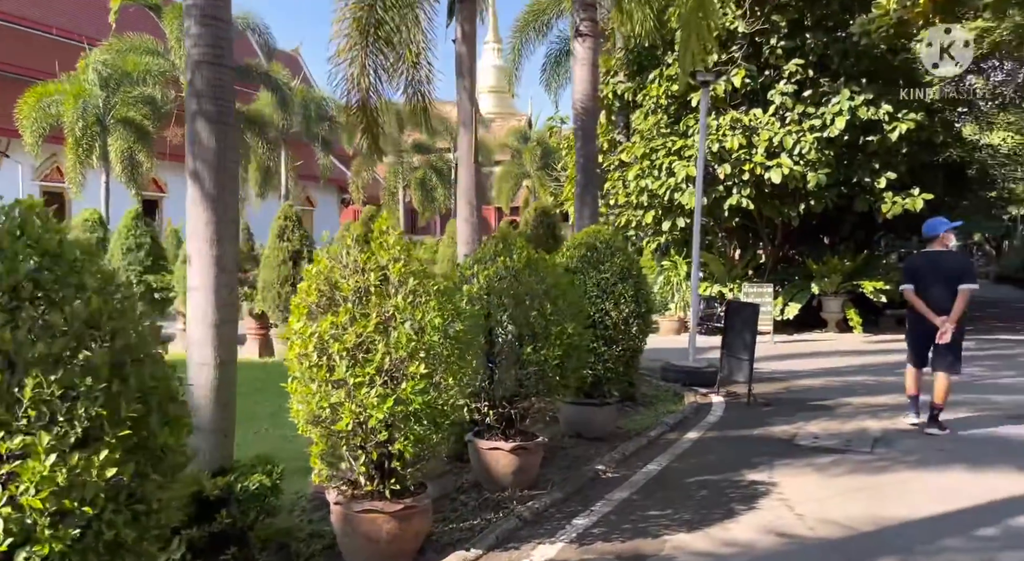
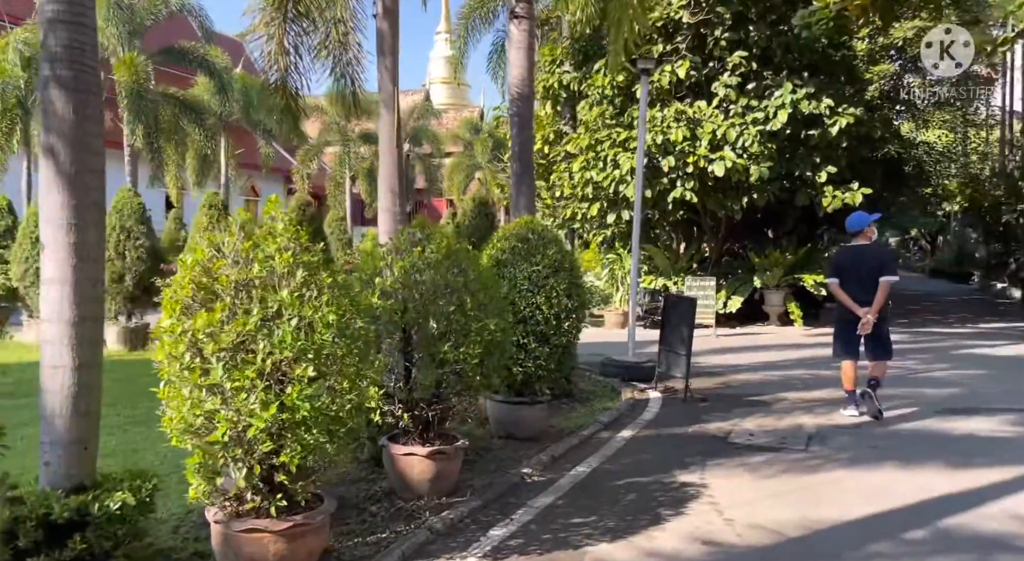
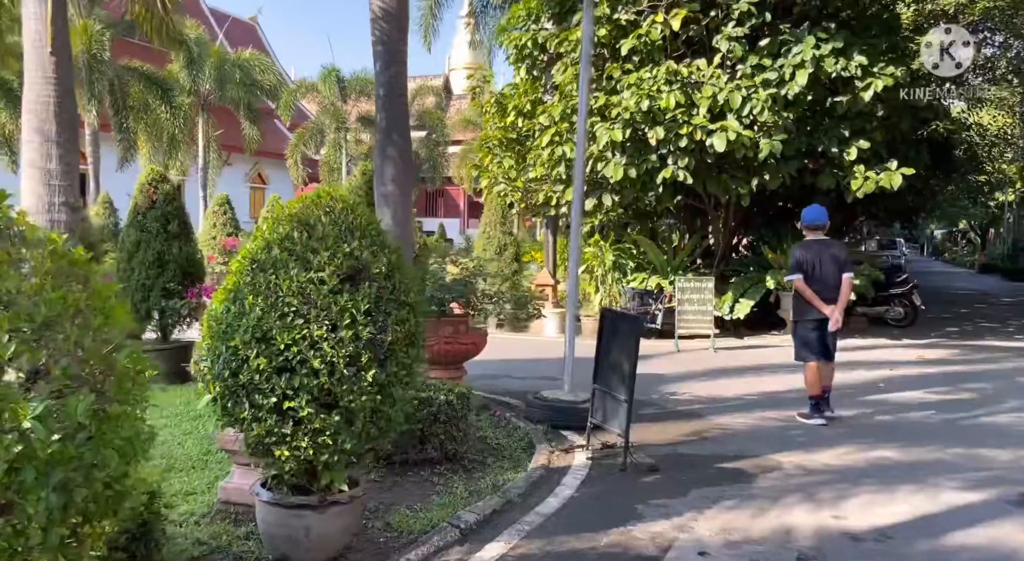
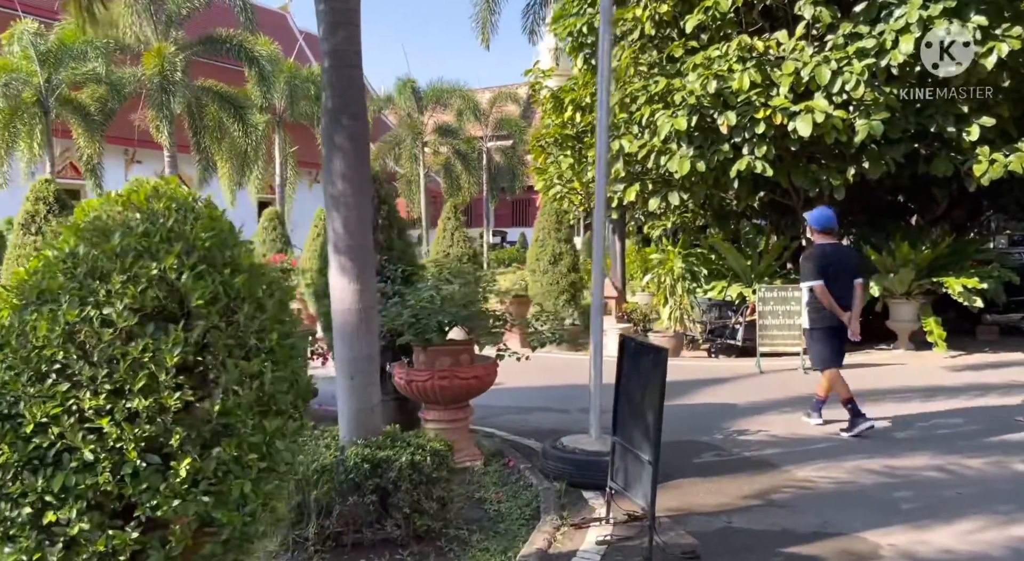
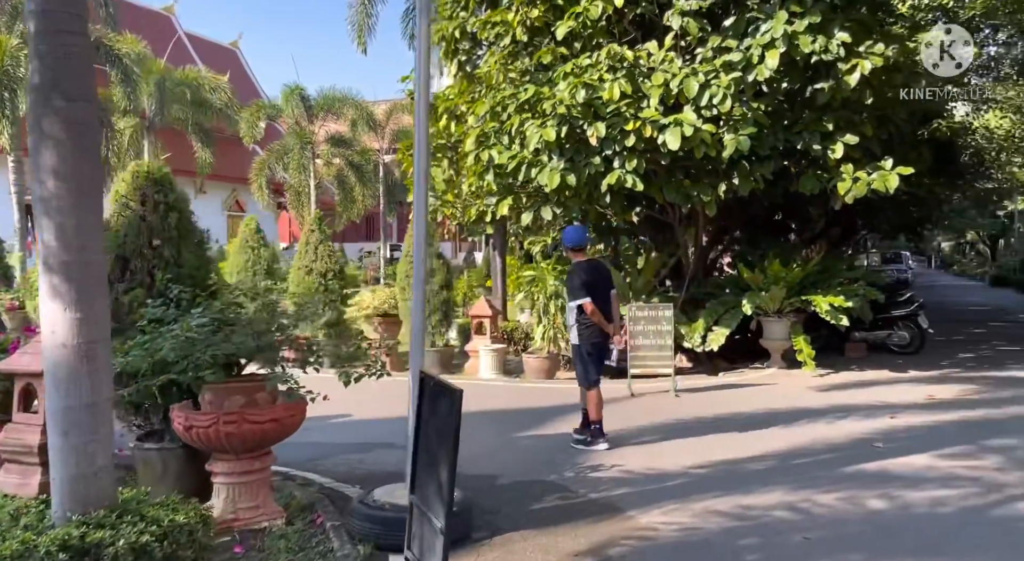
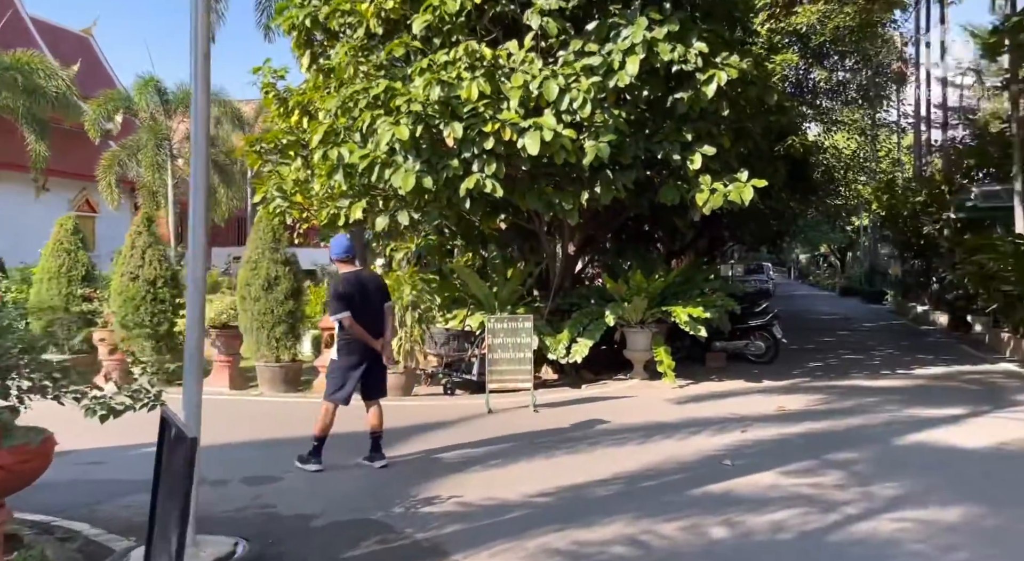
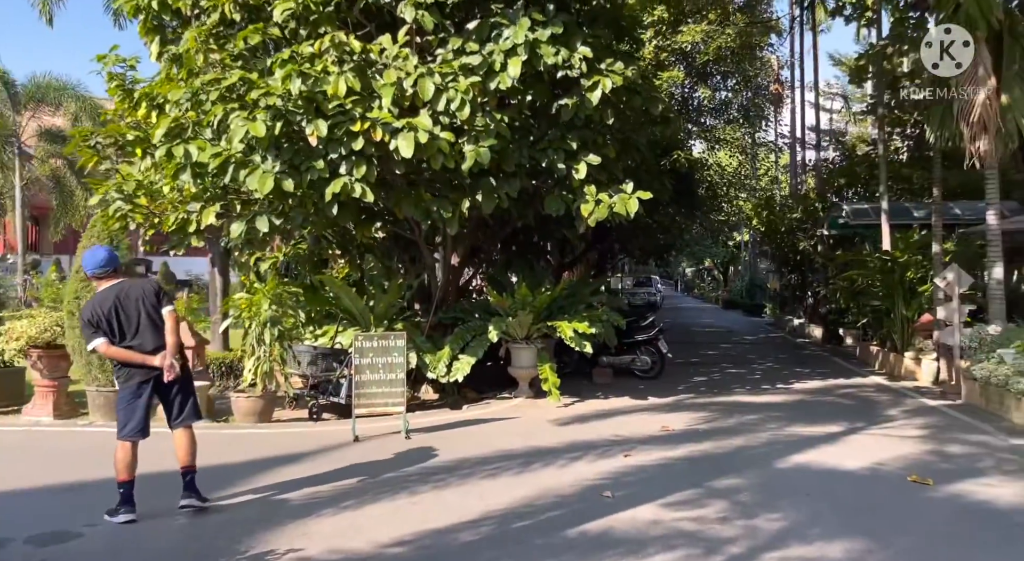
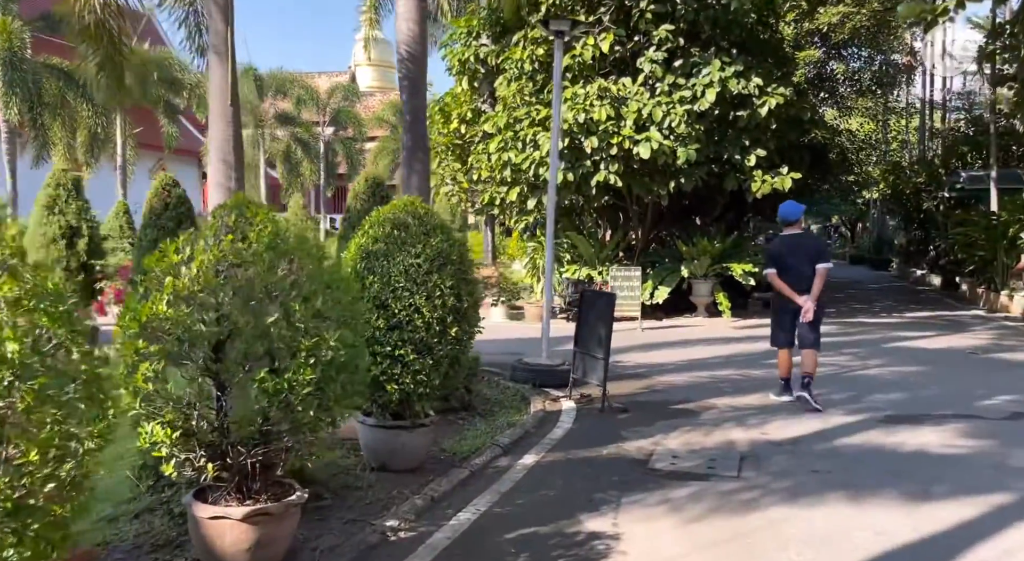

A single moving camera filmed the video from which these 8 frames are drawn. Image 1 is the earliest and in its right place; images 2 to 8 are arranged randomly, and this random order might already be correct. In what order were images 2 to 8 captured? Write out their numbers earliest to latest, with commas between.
2, 8, 3, 4, 5, 6, 7
